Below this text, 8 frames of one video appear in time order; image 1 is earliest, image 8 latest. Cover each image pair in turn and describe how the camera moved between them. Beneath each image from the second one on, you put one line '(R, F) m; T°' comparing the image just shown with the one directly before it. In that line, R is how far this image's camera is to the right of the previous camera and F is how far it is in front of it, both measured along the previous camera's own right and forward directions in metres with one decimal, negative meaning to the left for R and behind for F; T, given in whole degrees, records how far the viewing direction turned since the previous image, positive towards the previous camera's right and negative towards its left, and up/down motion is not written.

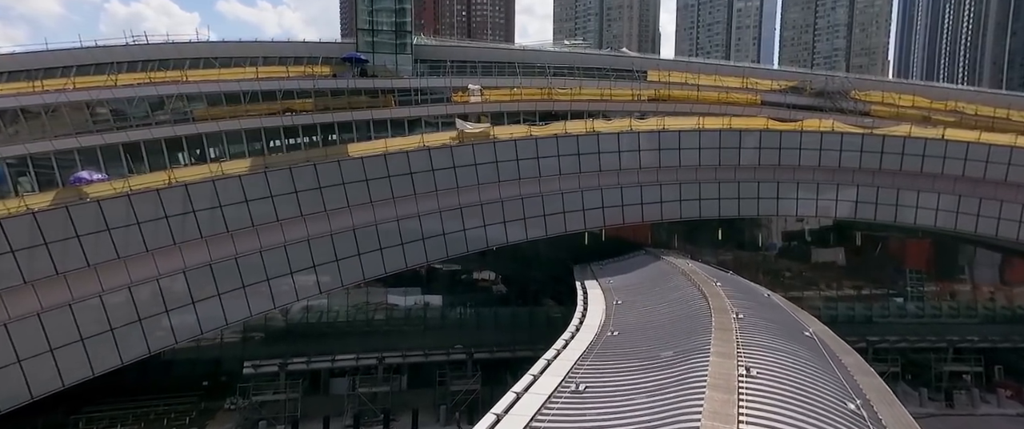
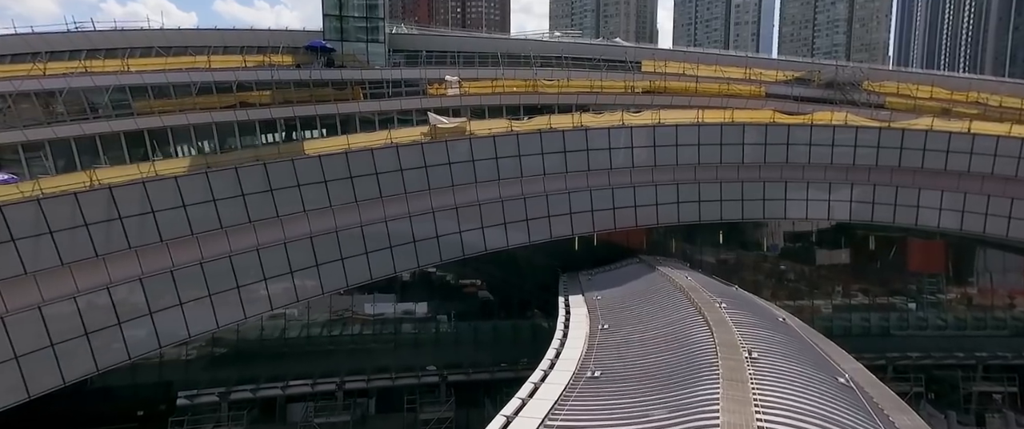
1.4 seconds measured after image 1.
(+0.6, +2.1) m; 0°
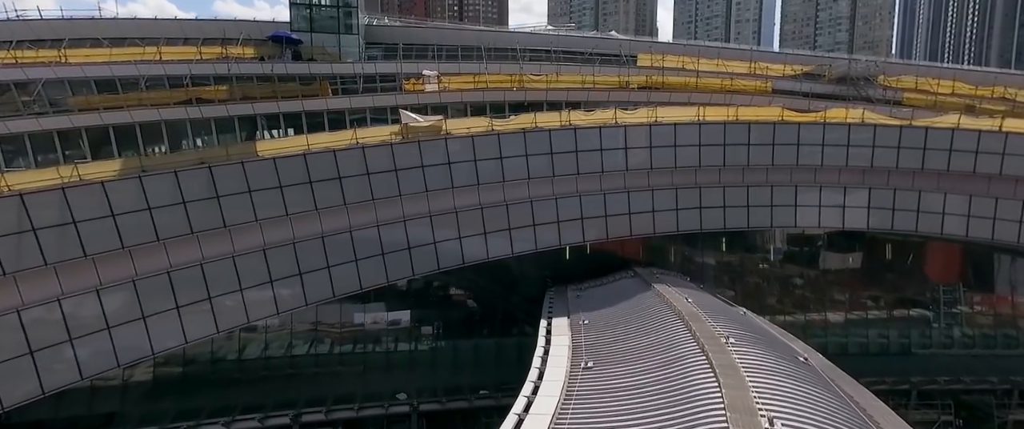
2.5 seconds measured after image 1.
(+0.6, +1.9) m; 0°
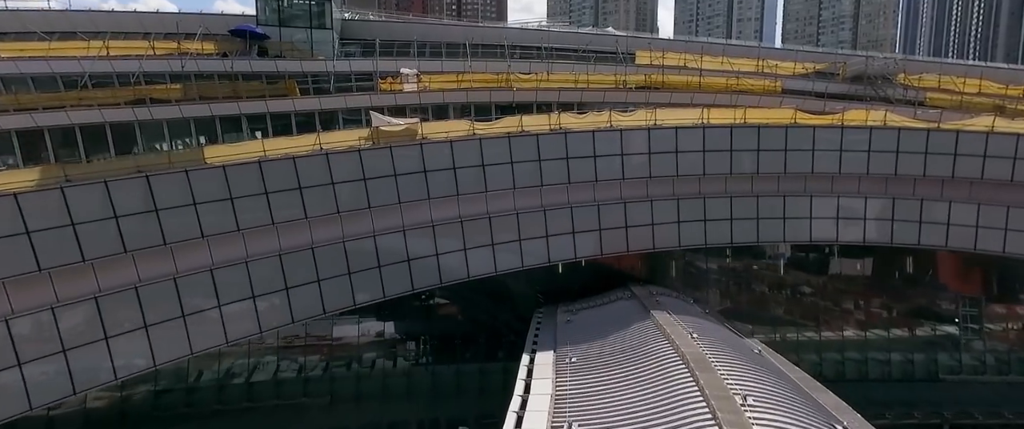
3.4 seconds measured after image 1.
(+0.5, +1.8) m; 0°
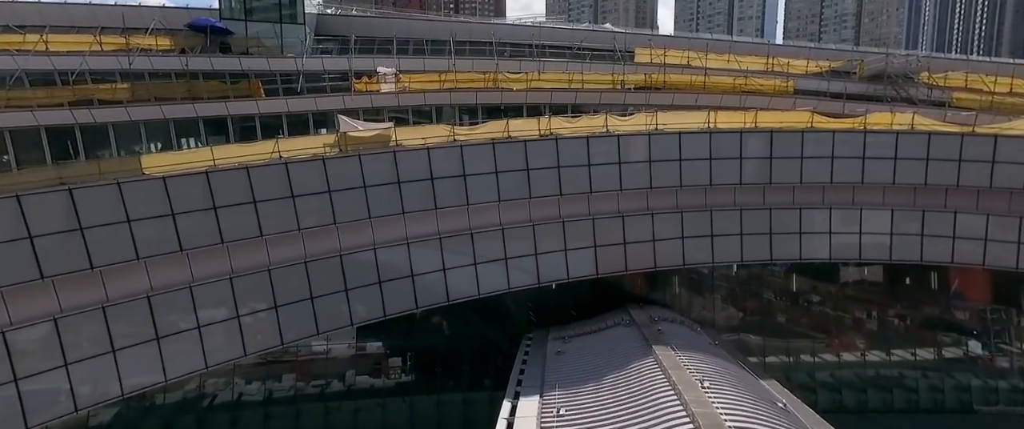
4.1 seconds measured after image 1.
(+0.4, +1.7) m; 0°
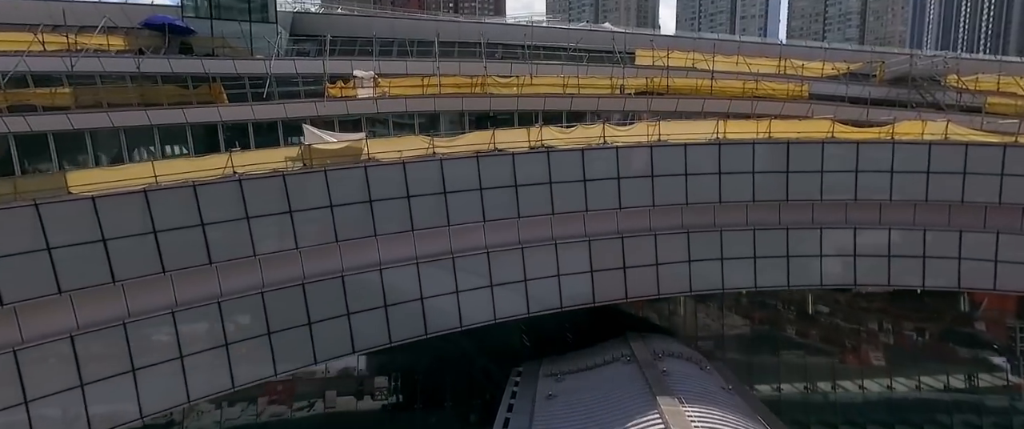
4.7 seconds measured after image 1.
(+0.3, +1.5) m; 0°
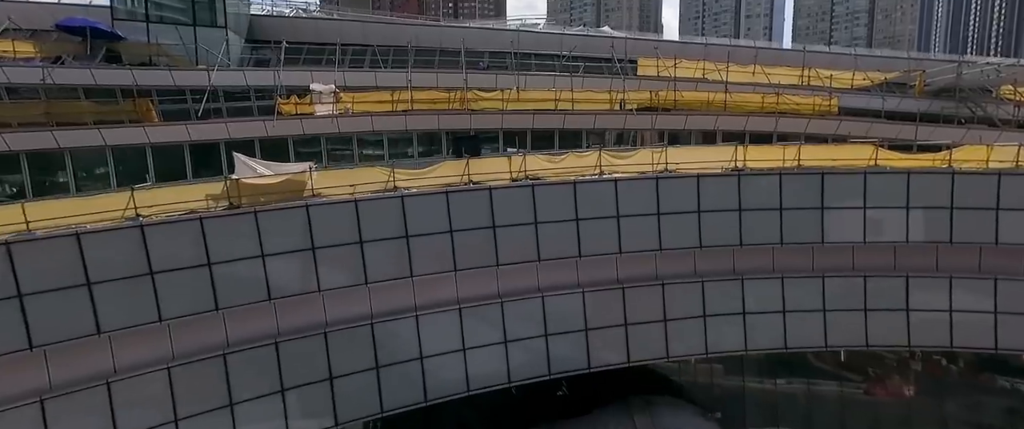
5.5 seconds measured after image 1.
(+0.5, +2.3) m; 0°
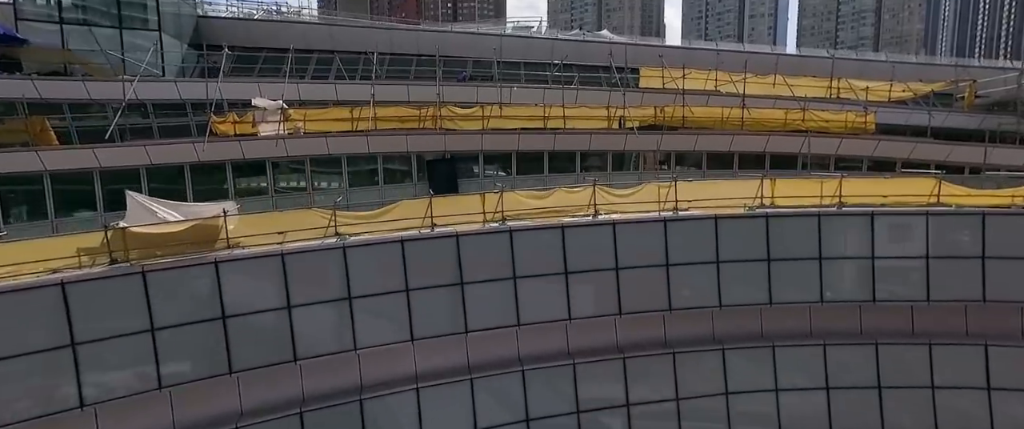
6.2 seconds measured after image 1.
(+0.5, +2.2) m; 0°
